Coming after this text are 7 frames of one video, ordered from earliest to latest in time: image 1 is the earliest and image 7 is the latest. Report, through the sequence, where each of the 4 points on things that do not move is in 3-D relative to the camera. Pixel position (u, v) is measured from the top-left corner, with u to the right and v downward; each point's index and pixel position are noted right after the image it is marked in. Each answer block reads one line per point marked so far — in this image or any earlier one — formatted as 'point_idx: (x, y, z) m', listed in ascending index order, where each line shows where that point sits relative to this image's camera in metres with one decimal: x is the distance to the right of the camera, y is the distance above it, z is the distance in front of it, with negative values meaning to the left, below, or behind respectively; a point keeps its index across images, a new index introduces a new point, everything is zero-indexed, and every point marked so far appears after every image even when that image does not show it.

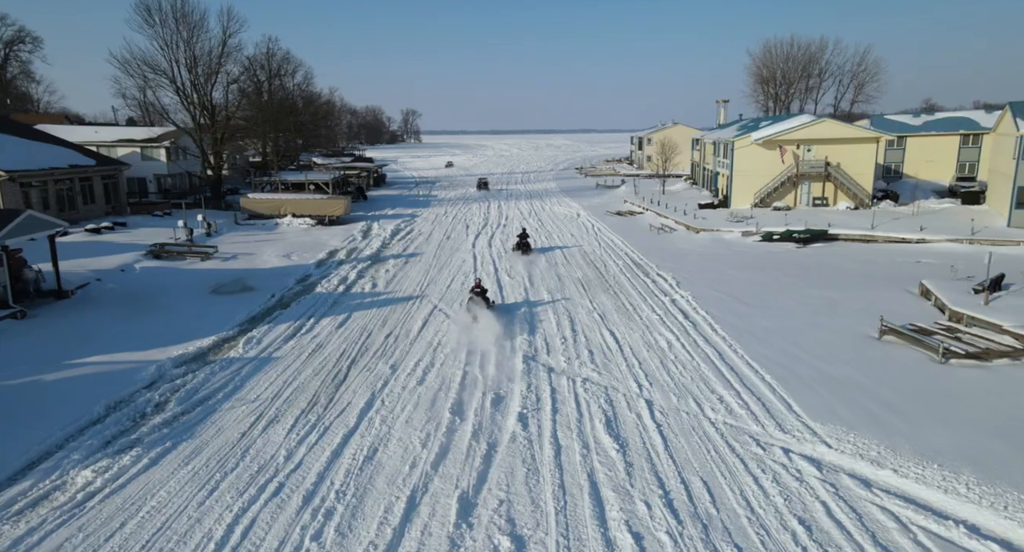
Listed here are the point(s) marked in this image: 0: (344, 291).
0: (-4.8, -0.5, +18.6) m
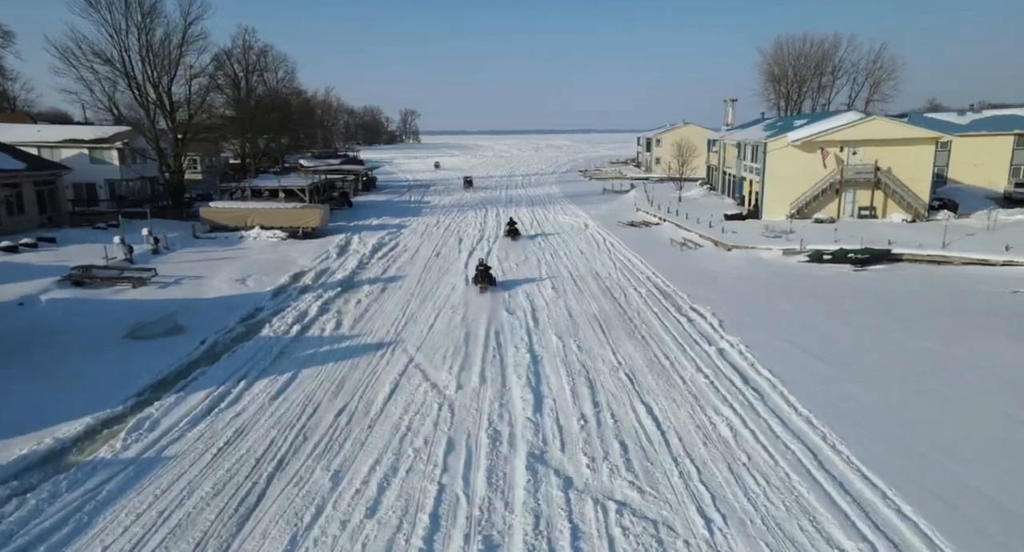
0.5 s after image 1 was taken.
0: (-4.8, -1.3, +14.6) m
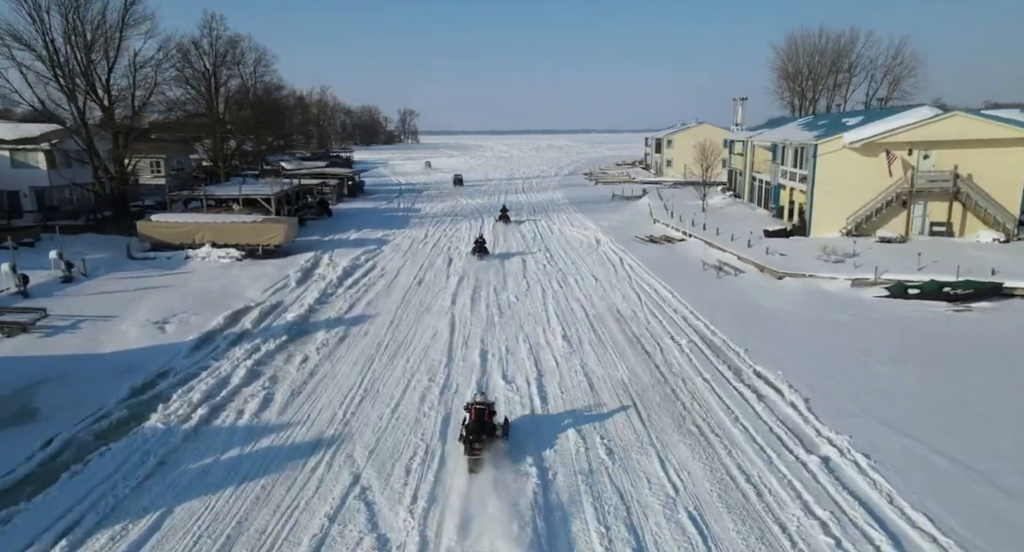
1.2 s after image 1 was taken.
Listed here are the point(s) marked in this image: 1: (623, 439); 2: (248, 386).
0: (-4.8, -2.3, +10.1) m
1: (+1.7, -2.4, +9.7) m
2: (-4.8, -1.9, +11.7) m
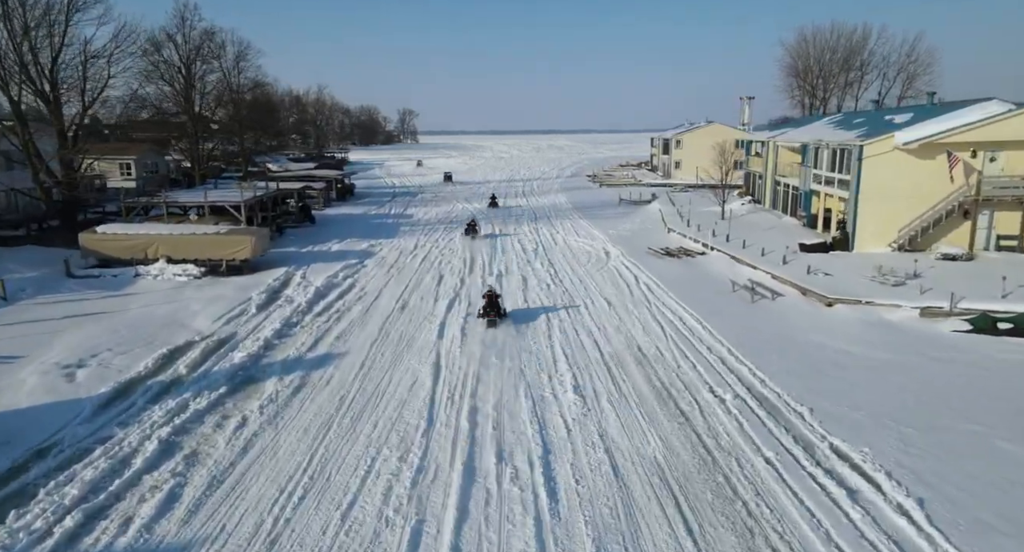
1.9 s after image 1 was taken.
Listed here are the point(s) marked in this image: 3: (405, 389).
0: (-4.8, -2.9, +7.1) m
1: (+1.6, -3.0, +6.7) m
2: (-4.8, -2.6, +8.7) m
3: (-2.0, -2.1, +12.0) m
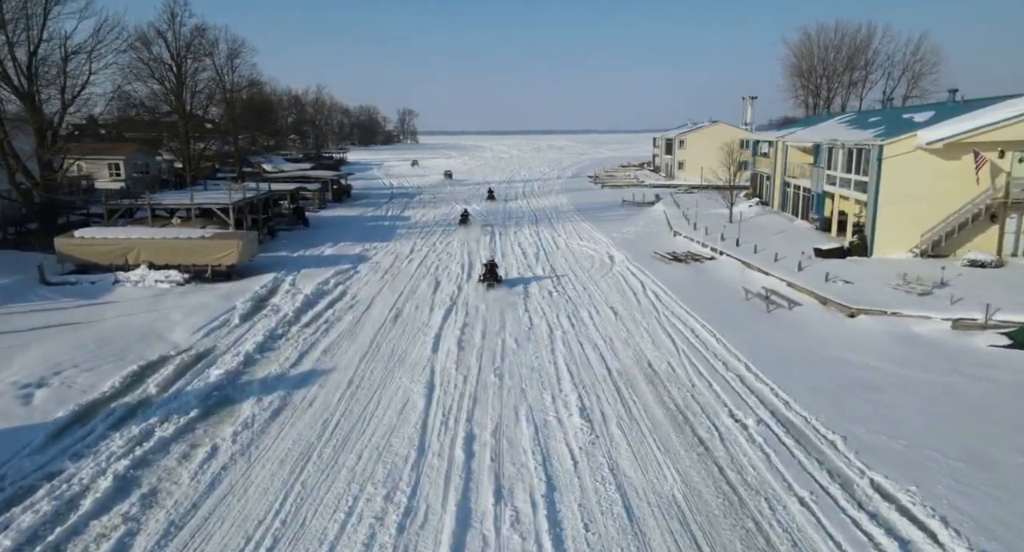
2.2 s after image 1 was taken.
0: (-4.8, -3.1, +6.0) m
1: (+1.6, -3.2, +5.7) m
2: (-4.8, -2.8, +7.7) m
3: (-2.0, -2.3, +10.9) m
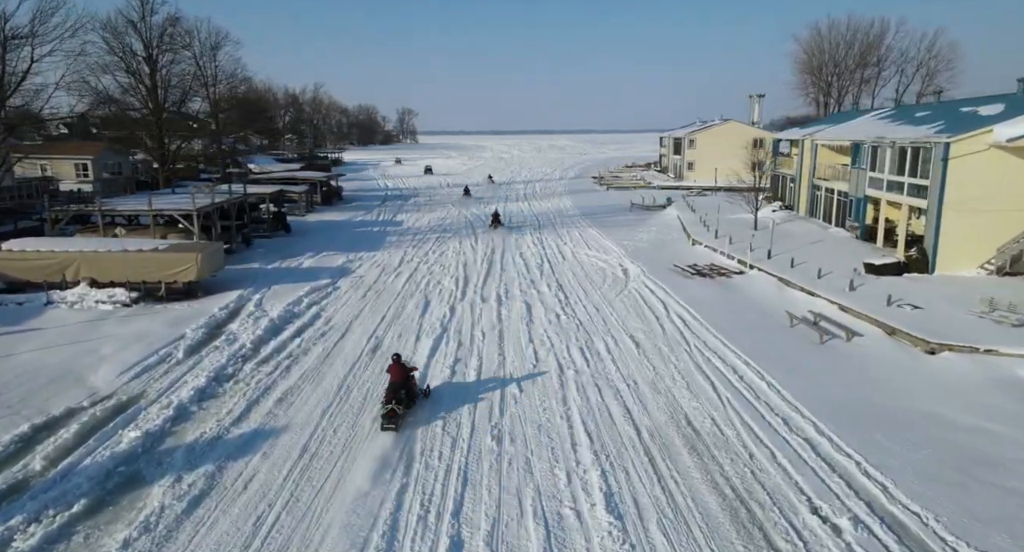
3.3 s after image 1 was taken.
0: (-4.8, -3.6, +3.2) m
1: (+1.6, -3.7, +2.9) m
2: (-4.8, -3.3, +4.9) m
3: (-1.9, -2.8, +8.2) m
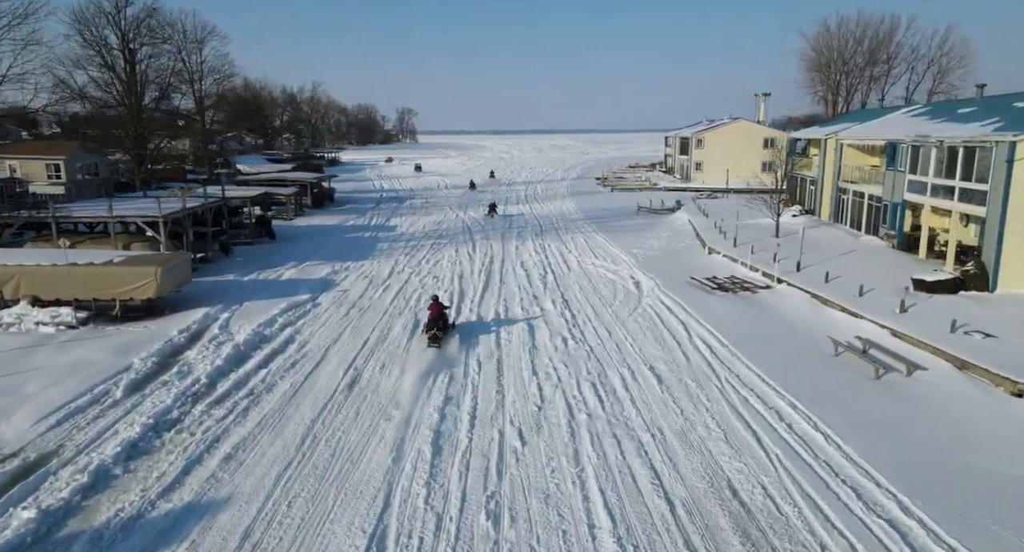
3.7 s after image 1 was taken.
0: (-4.8, -4.0, +1.1) m
1: (+1.7, -4.2, +0.8) m
2: (-4.8, -3.7, +2.8) m
3: (-1.9, -3.2, +6.1) m
